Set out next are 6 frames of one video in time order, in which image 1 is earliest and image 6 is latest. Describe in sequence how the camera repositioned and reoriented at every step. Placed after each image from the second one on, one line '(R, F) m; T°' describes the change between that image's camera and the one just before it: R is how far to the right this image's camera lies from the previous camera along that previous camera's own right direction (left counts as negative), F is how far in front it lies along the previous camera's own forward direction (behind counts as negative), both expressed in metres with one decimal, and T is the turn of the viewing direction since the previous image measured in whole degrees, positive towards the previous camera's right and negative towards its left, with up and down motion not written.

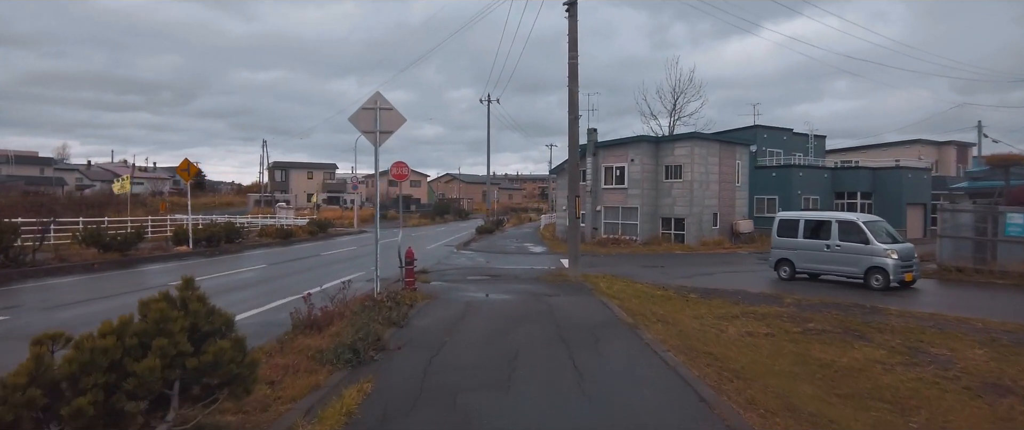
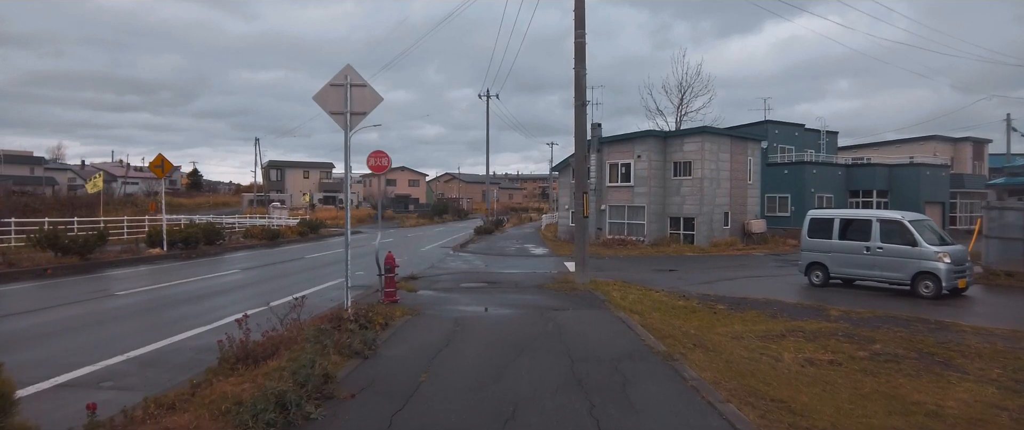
(0.0, +1.7) m; 0°
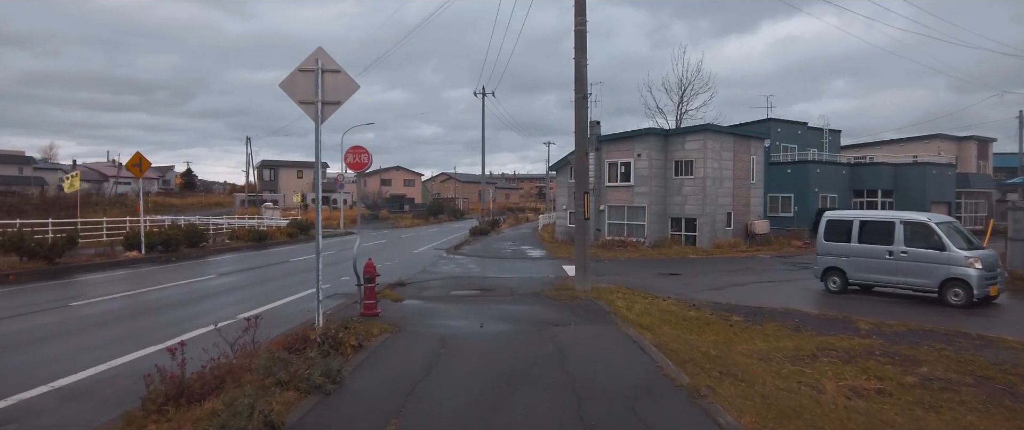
(0.0, +1.0) m; 0°
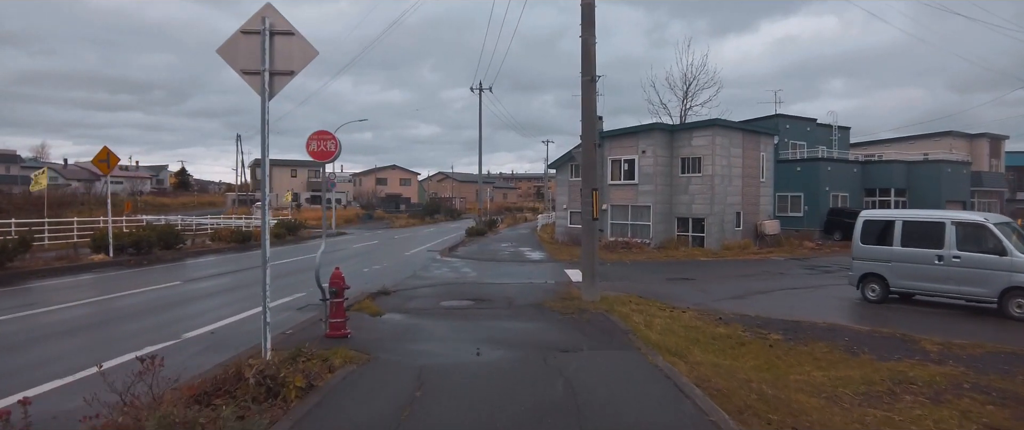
(0.0, +1.5) m; 0°
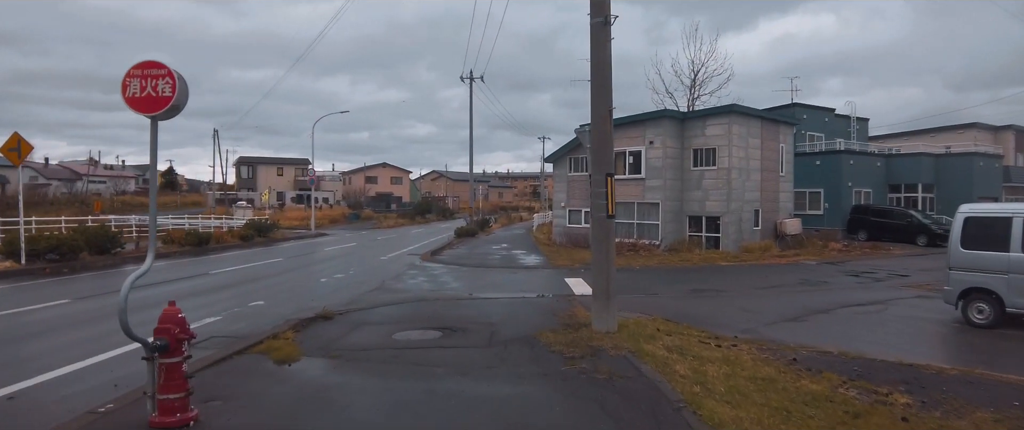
(+0.2, +3.1) m; 0°
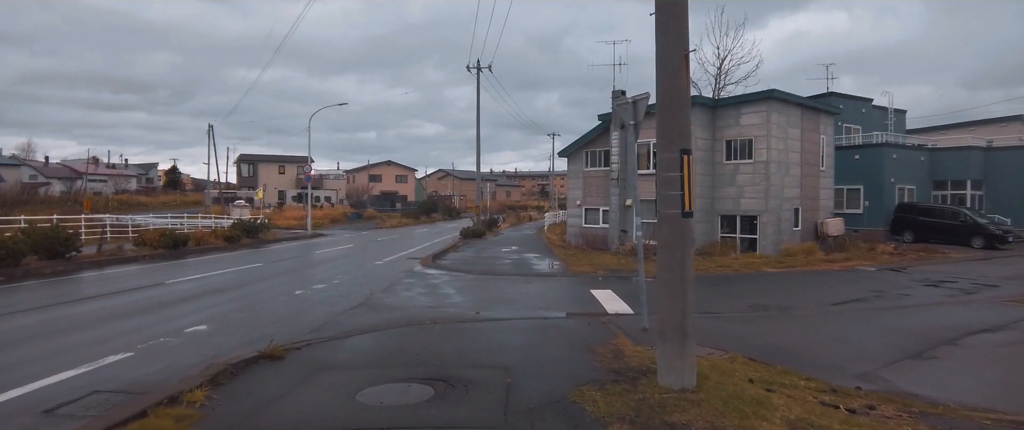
(-0.1, +2.6) m; -1°
